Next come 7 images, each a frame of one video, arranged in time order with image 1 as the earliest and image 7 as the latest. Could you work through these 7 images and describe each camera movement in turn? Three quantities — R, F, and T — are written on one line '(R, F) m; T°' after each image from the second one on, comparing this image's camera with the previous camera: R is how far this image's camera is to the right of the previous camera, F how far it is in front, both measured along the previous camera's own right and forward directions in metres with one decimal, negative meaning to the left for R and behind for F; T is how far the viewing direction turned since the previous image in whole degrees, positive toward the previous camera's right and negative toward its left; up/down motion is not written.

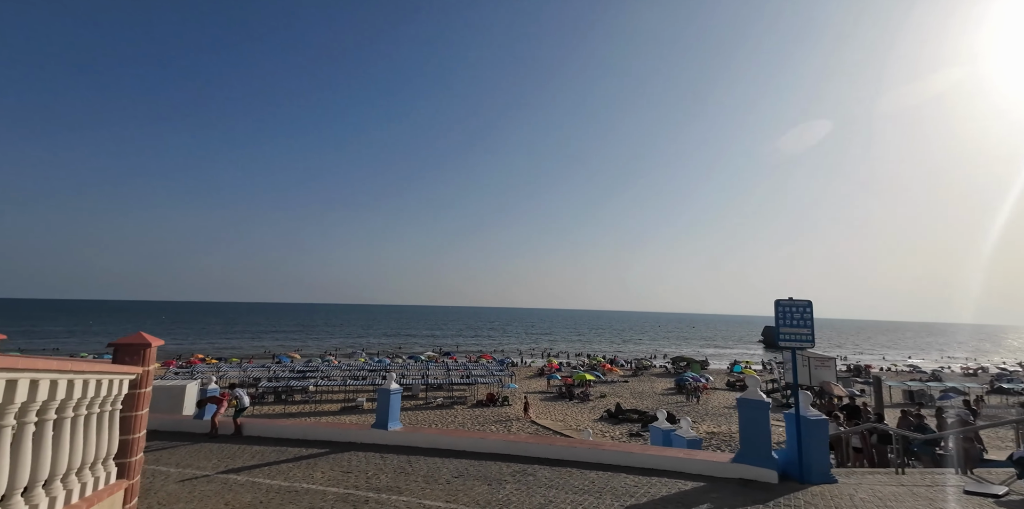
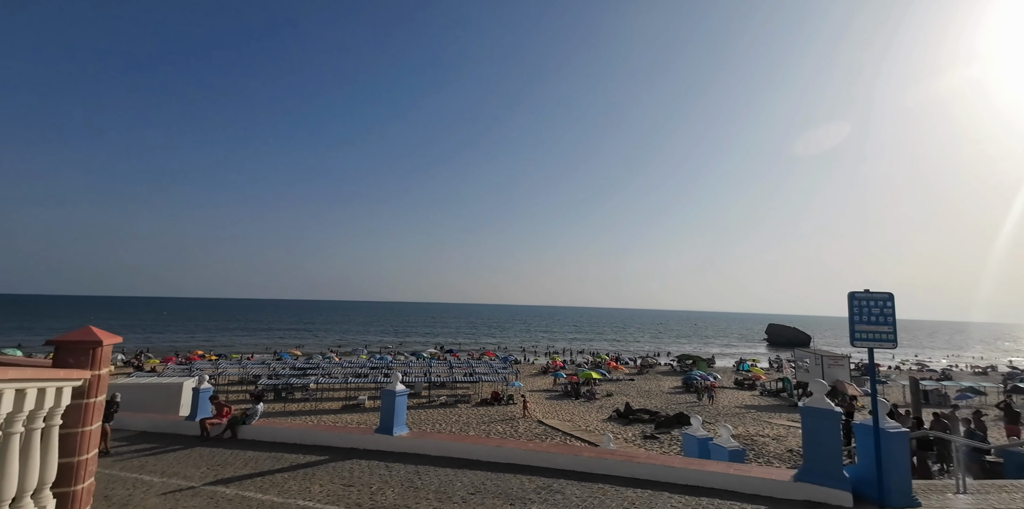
(-0.2, +0.7) m; 0°
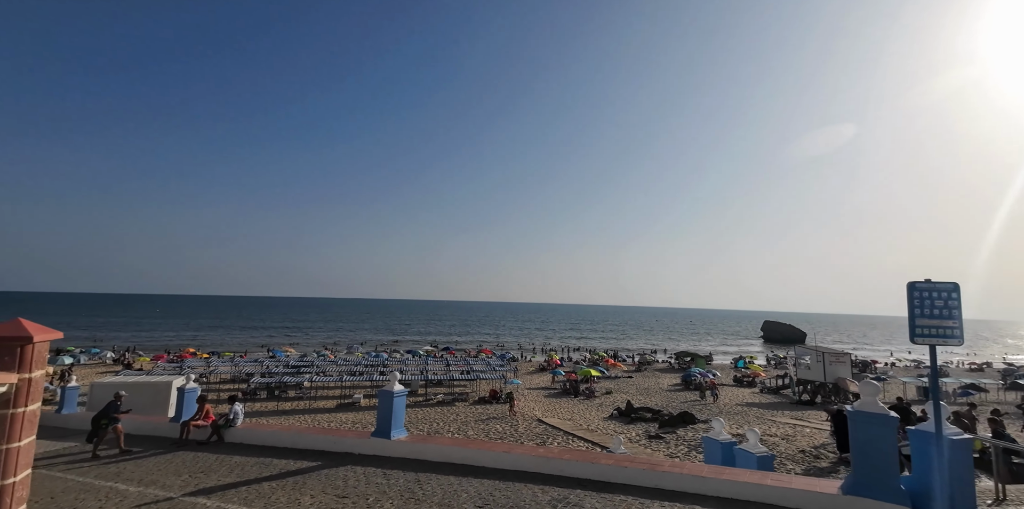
(-0.1, +0.5) m; 0°
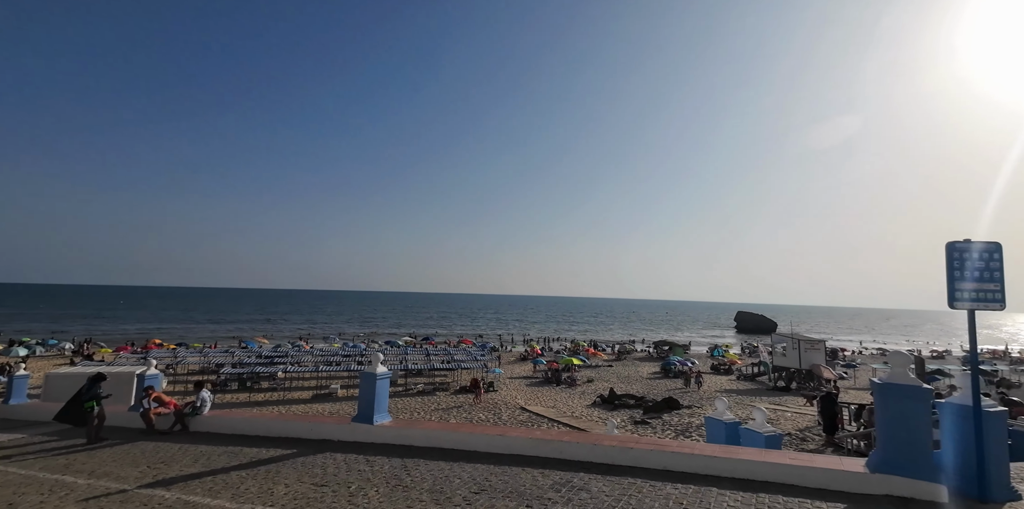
(-0.2, +0.4) m; +2°
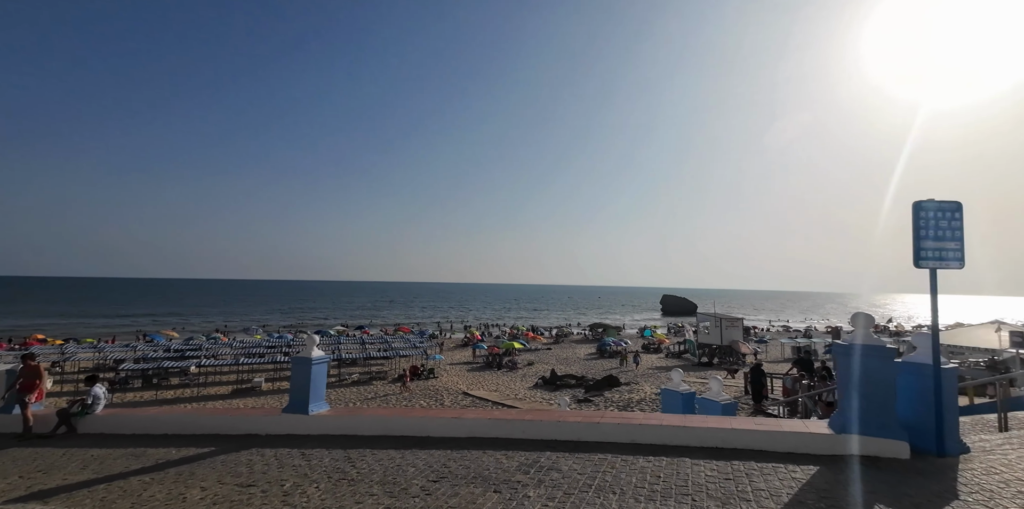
(-0.2, +0.5) m; +7°
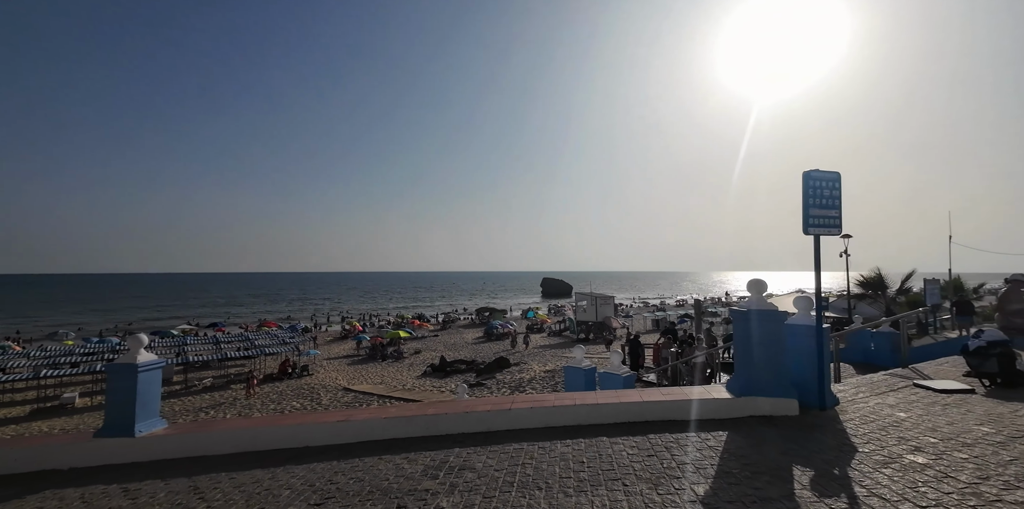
(-0.1, +0.5) m; +13°
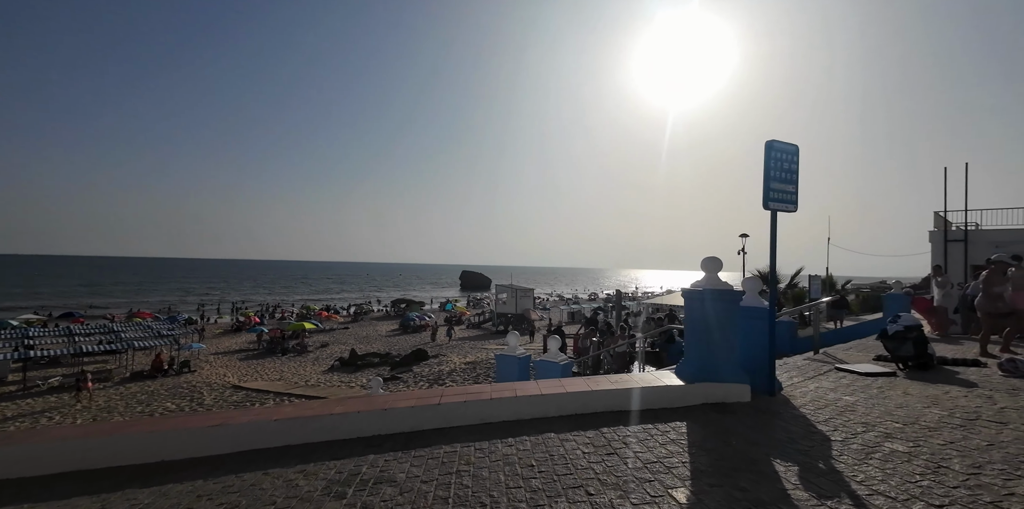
(-0.1, +0.7) m; +9°
